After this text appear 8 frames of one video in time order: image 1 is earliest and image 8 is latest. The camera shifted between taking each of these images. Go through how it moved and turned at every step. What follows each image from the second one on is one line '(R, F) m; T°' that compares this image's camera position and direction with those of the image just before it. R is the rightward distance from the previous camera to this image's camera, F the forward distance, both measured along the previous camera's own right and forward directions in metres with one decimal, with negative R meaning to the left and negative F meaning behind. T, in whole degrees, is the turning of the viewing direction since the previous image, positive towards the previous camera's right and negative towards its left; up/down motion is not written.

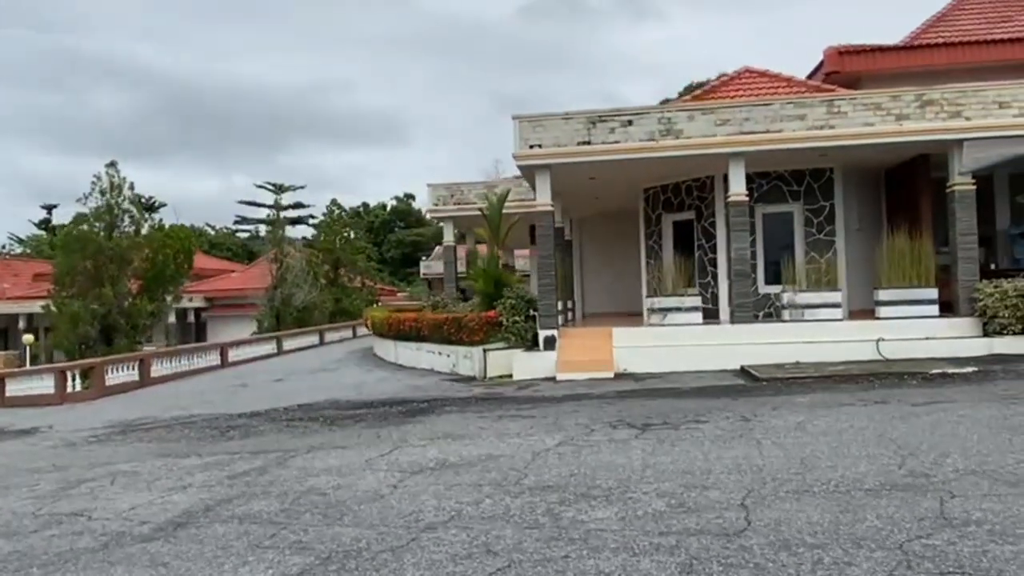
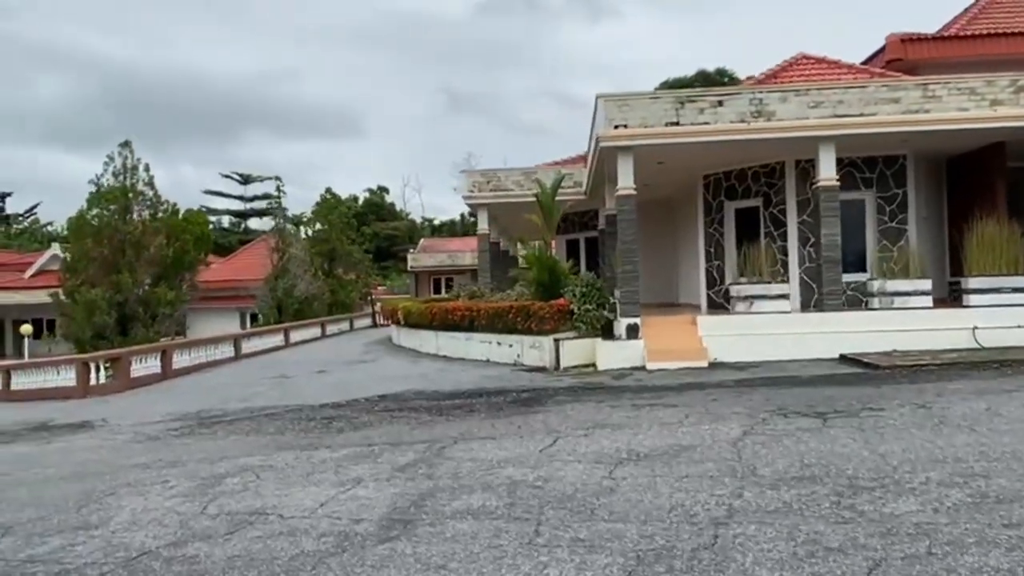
(-2.2, +0.6) m; +3°
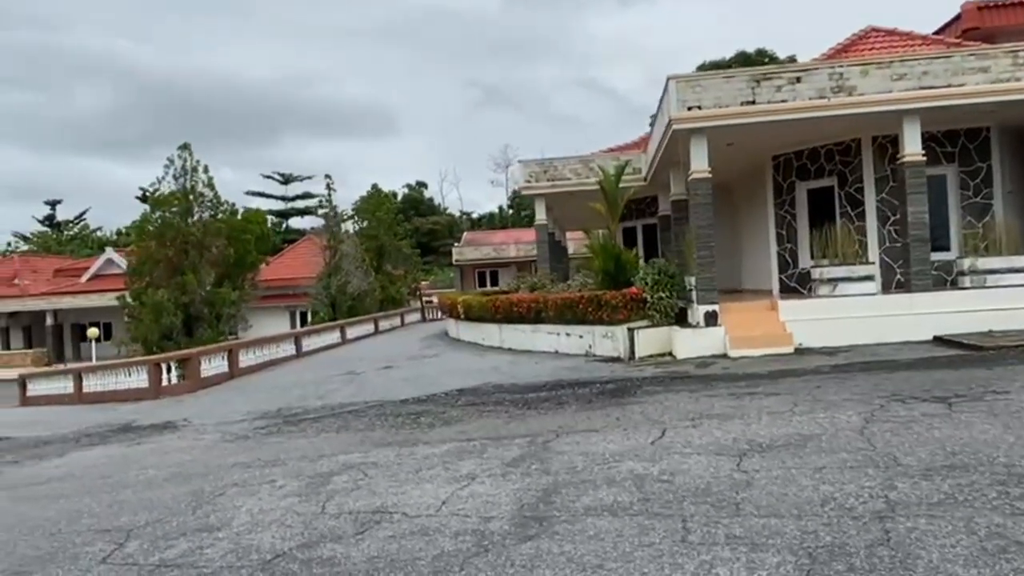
(-0.6, +0.2) m; -3°
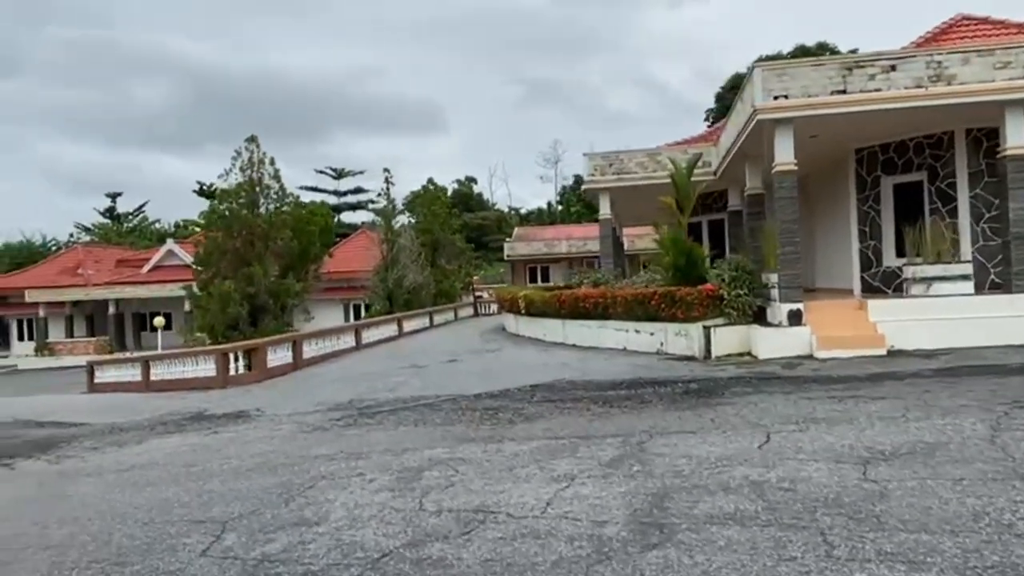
(-0.5, +0.3) m; -3°
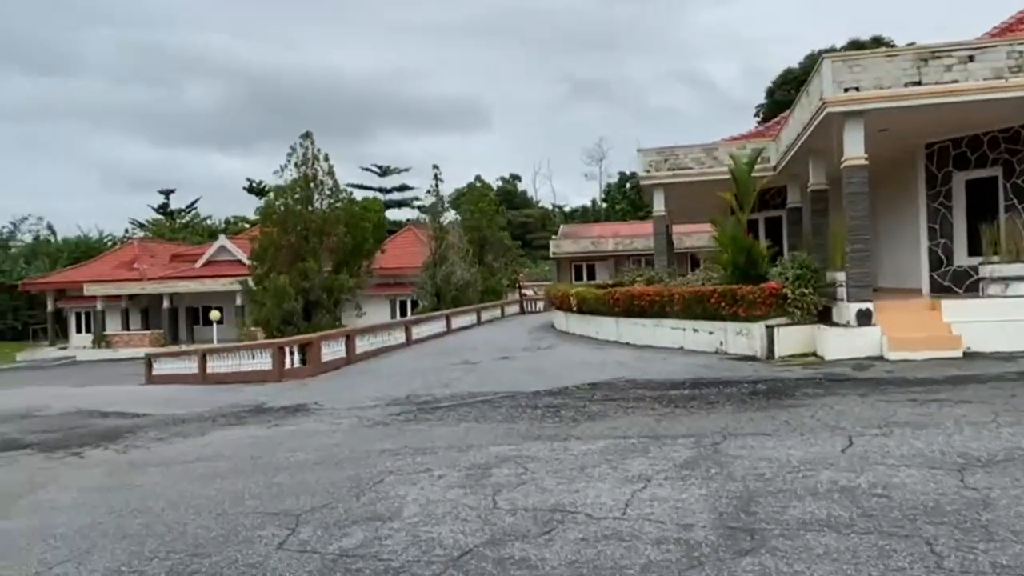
(-0.3, +0.1) m; -3°
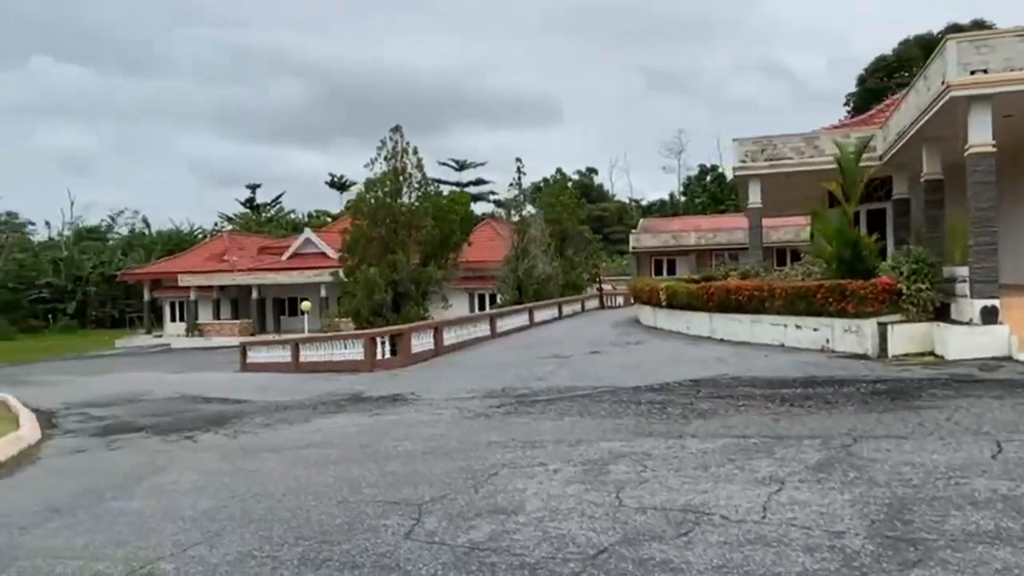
(-0.4, +0.1) m; -5°
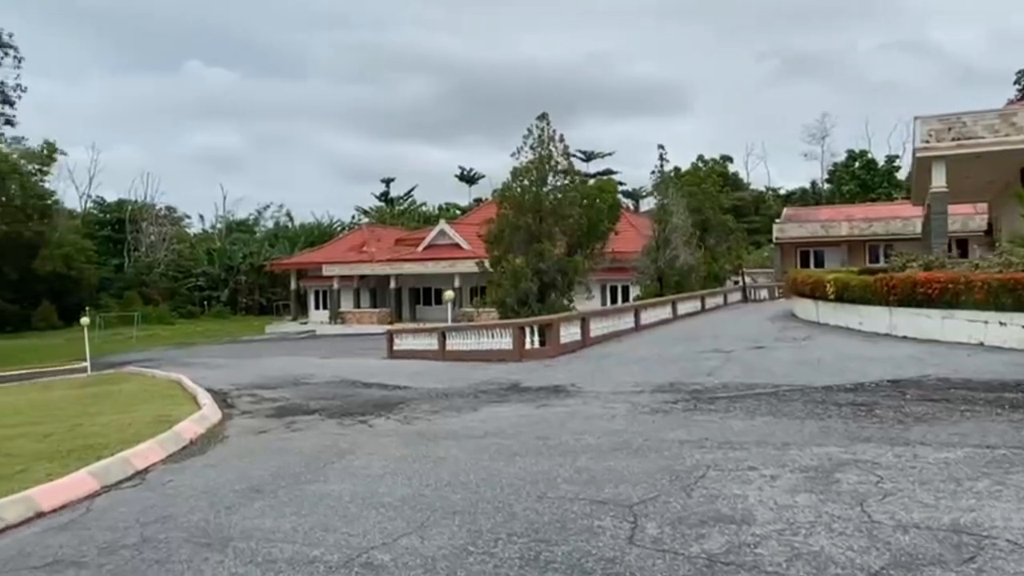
(-0.7, +0.4) m; -9°
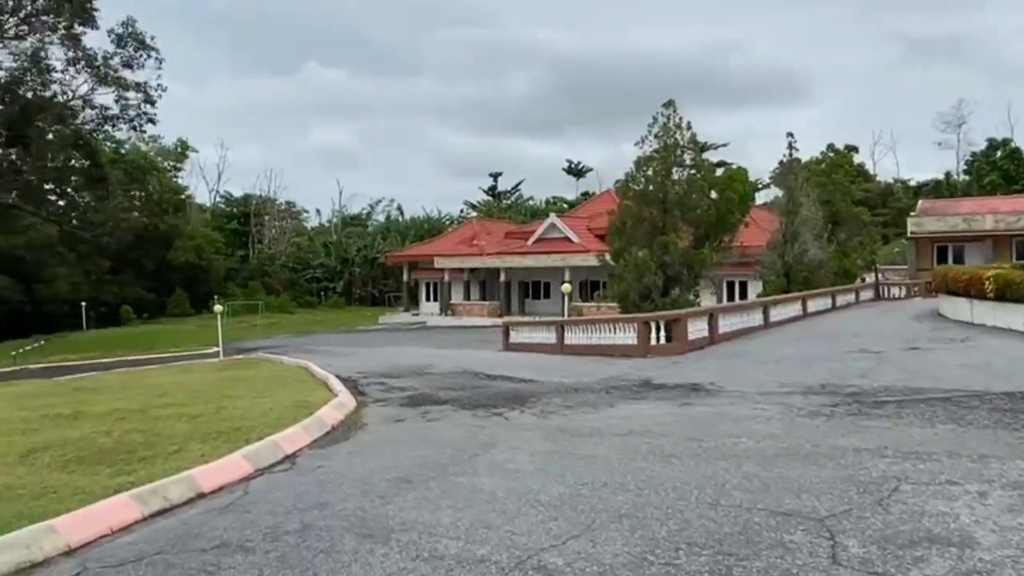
(-0.5, +0.3) m; -8°
